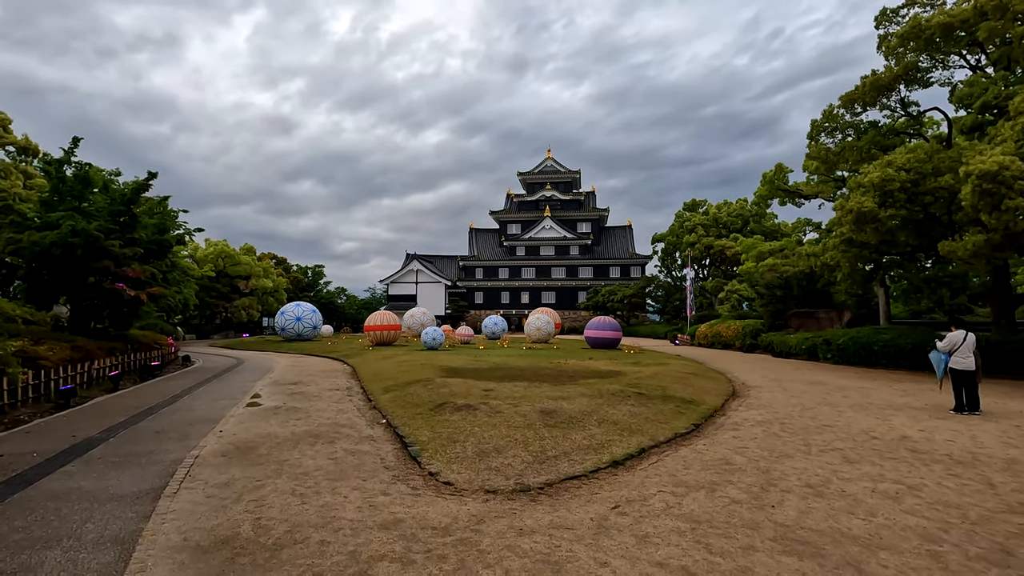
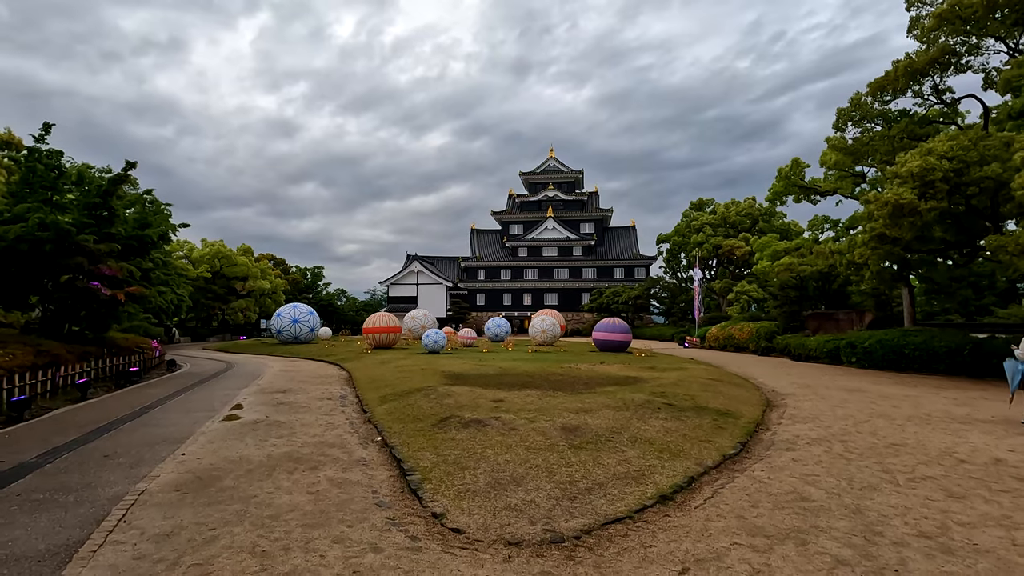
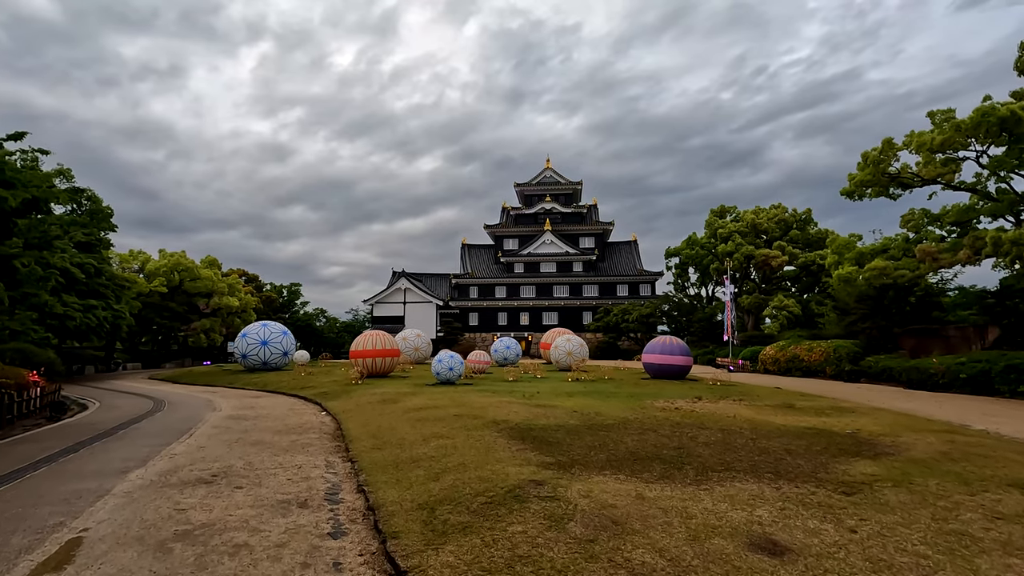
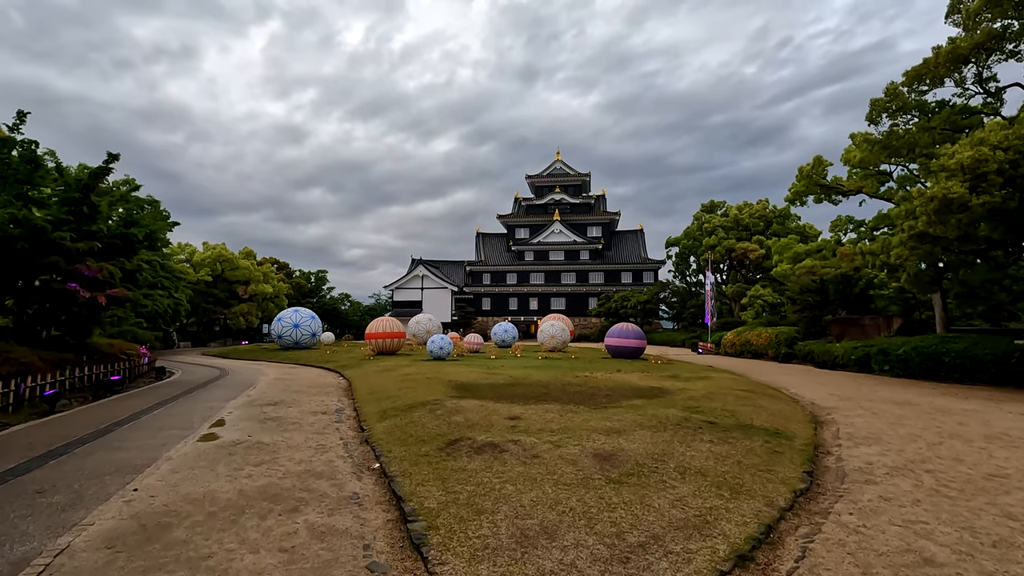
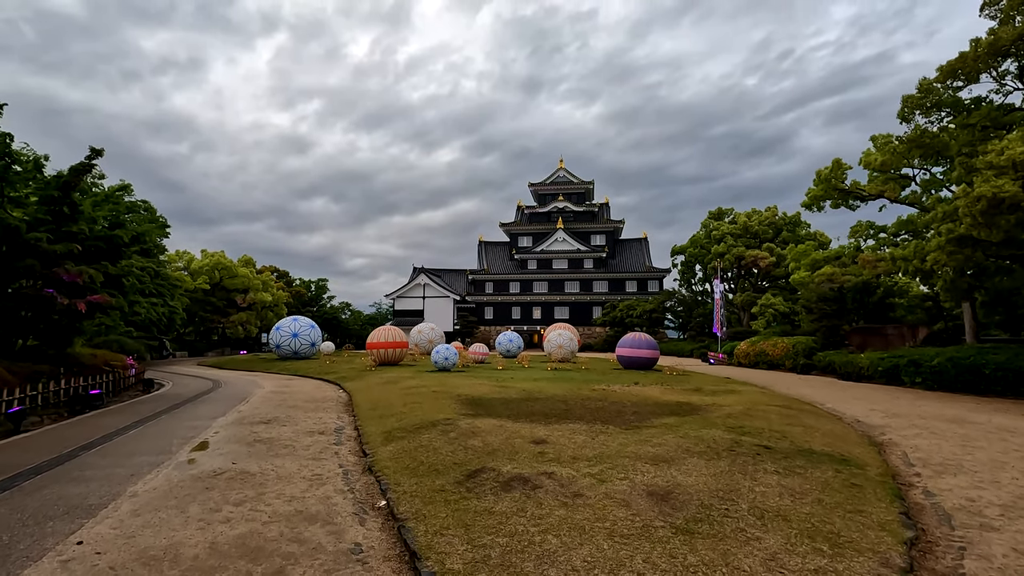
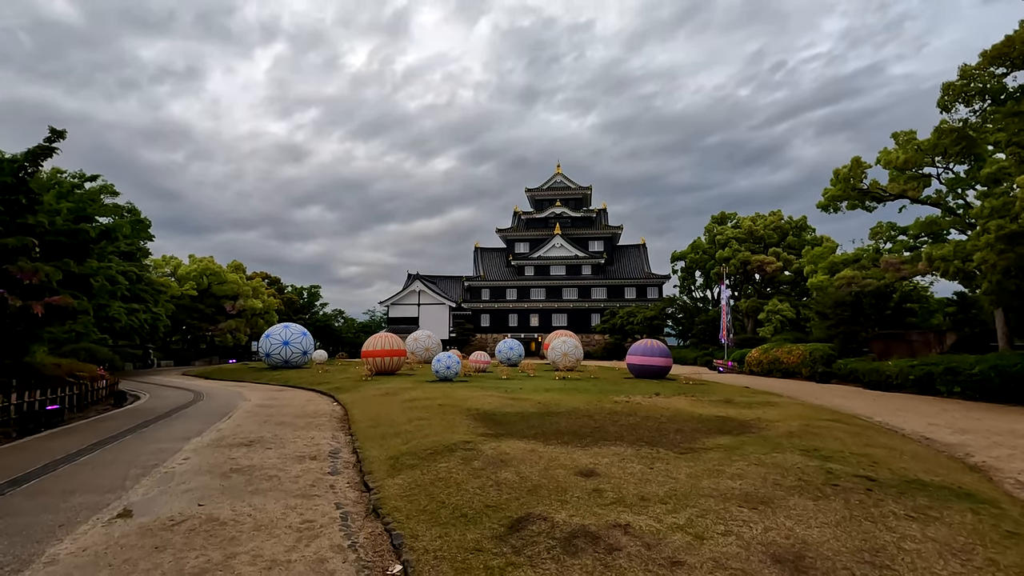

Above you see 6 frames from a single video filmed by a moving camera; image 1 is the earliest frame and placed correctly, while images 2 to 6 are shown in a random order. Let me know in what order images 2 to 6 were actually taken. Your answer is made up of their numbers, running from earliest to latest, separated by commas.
2, 4, 5, 6, 3
